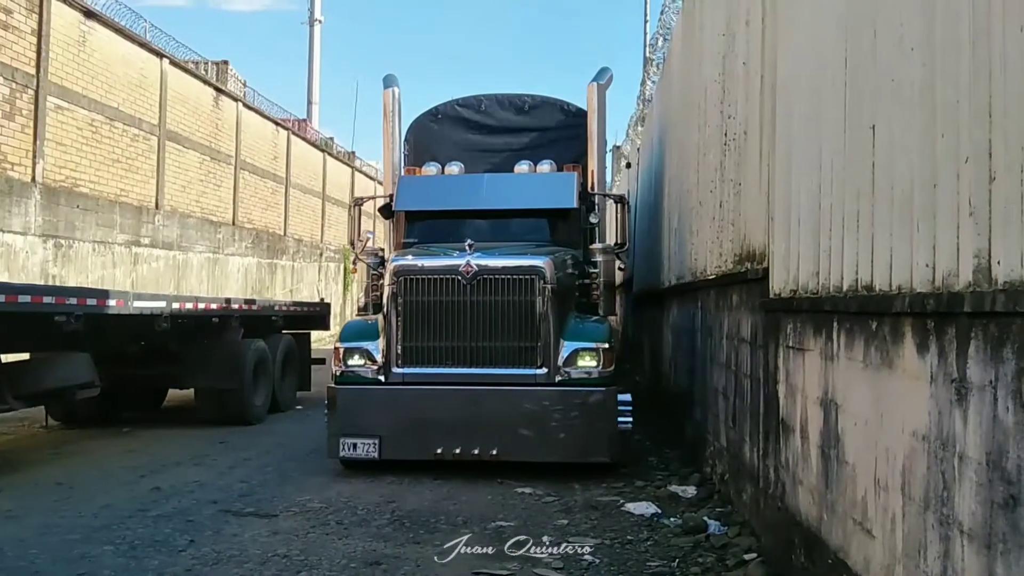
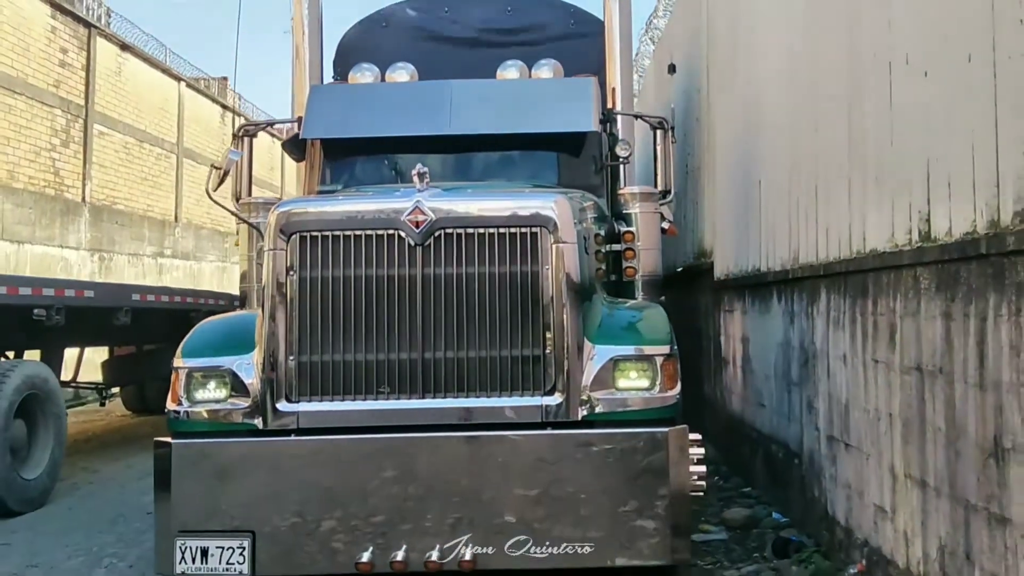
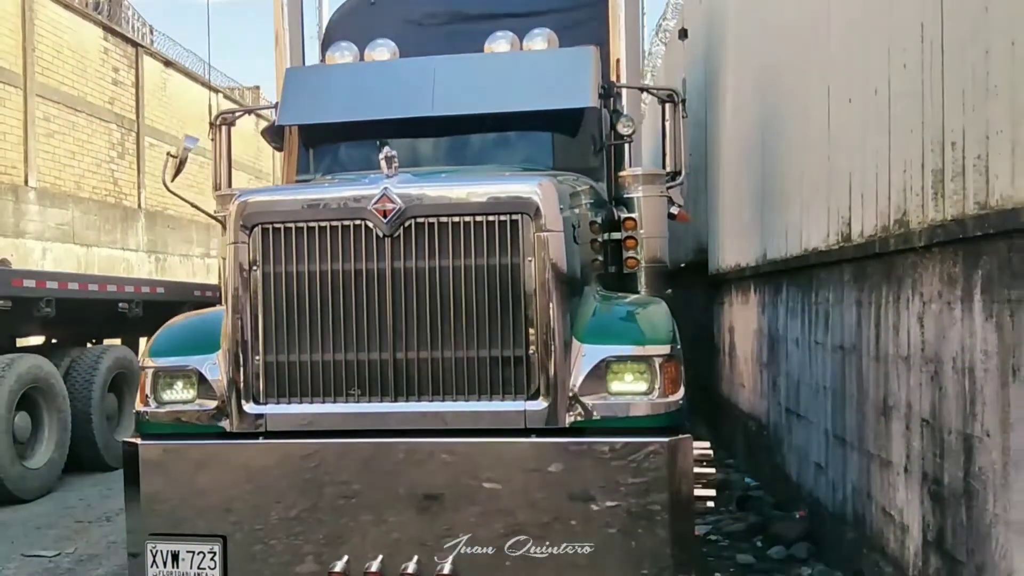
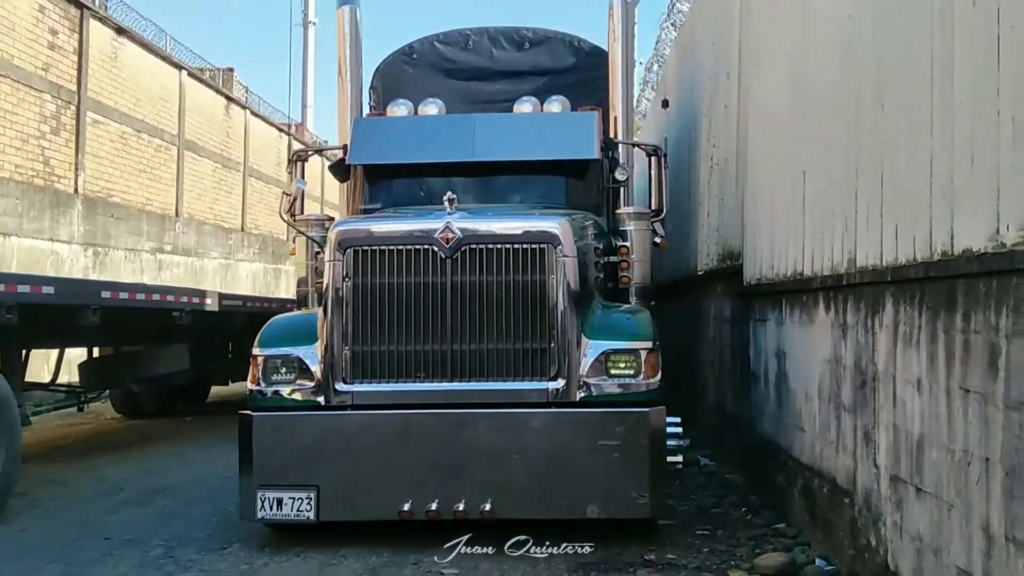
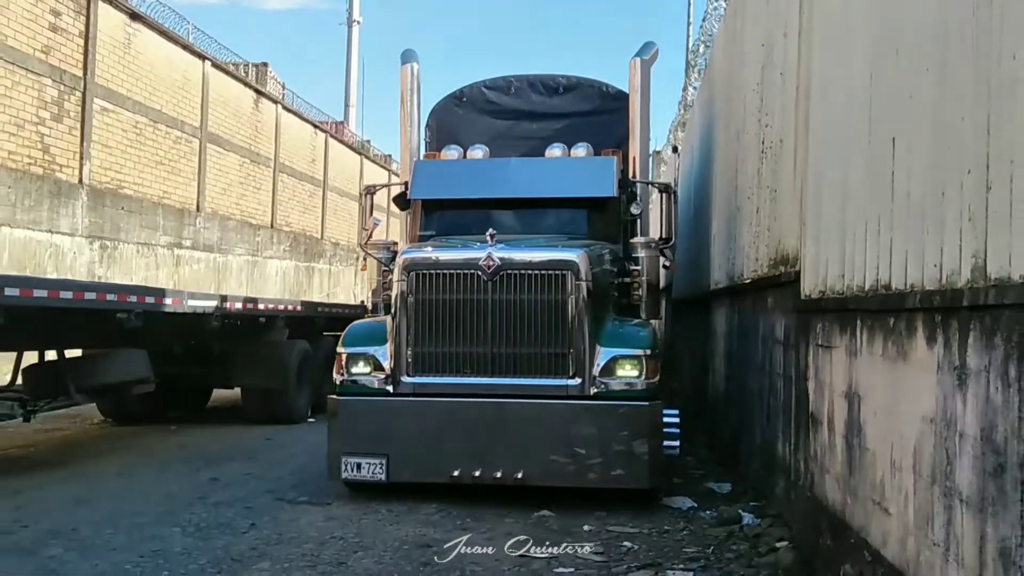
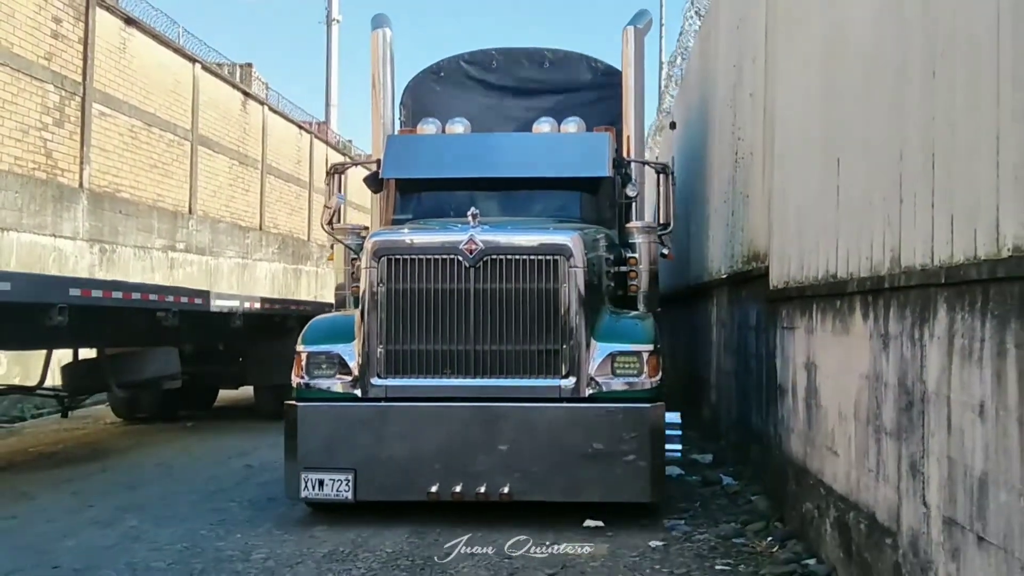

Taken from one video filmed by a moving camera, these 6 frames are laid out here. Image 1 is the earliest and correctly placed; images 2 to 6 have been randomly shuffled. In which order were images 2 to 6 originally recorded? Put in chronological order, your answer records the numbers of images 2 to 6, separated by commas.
5, 6, 4, 2, 3
